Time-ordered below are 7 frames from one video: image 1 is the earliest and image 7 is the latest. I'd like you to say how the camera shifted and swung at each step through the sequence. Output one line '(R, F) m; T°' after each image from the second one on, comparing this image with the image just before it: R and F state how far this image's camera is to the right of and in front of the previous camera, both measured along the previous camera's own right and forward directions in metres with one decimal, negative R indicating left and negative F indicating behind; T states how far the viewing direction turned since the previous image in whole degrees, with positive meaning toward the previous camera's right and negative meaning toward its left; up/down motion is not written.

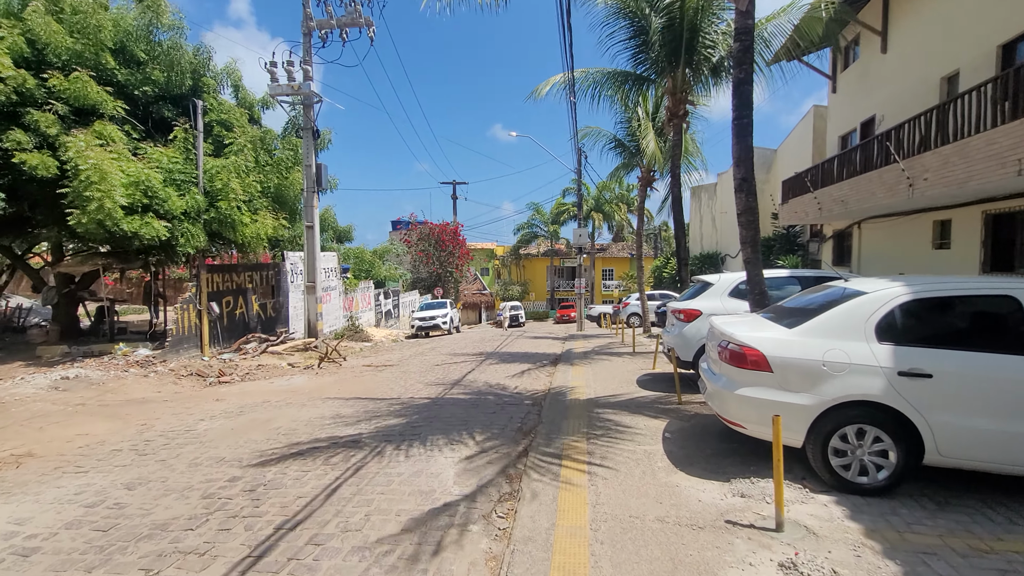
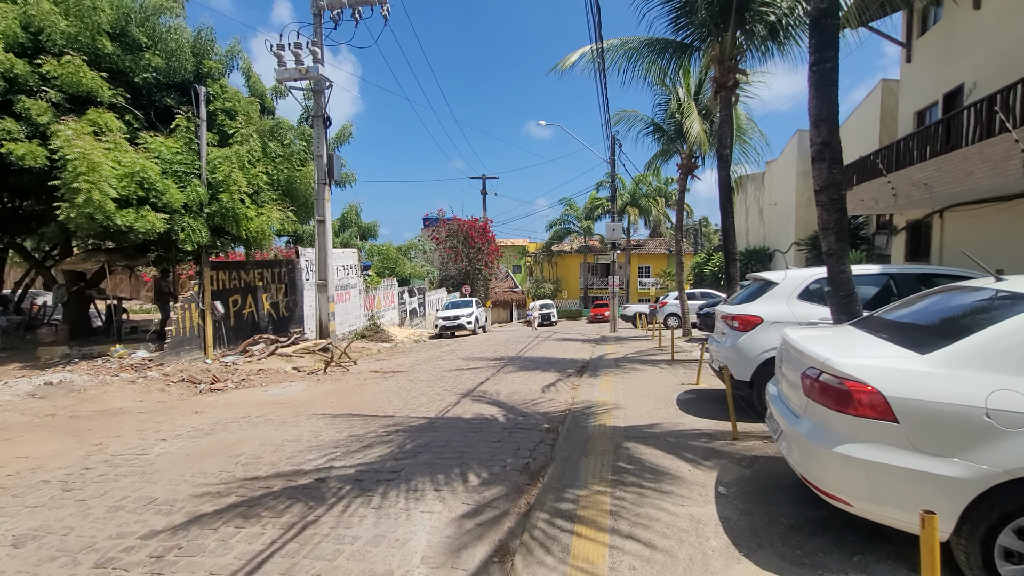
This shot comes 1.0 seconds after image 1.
(+0.3, +1.3) m; -4°
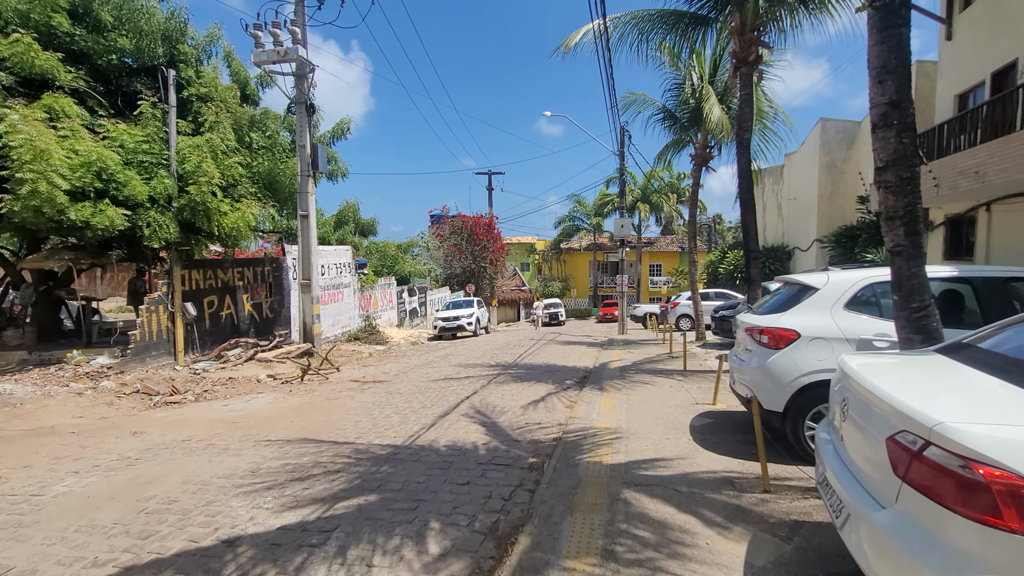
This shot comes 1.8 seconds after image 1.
(+0.4, +1.1) m; -1°
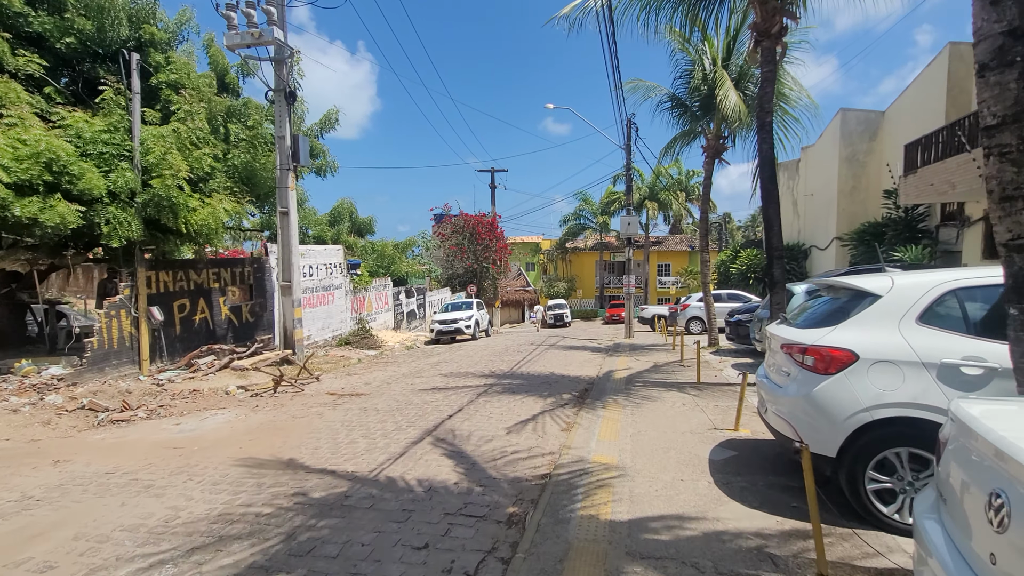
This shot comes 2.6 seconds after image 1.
(+0.3, +1.0) m; -1°
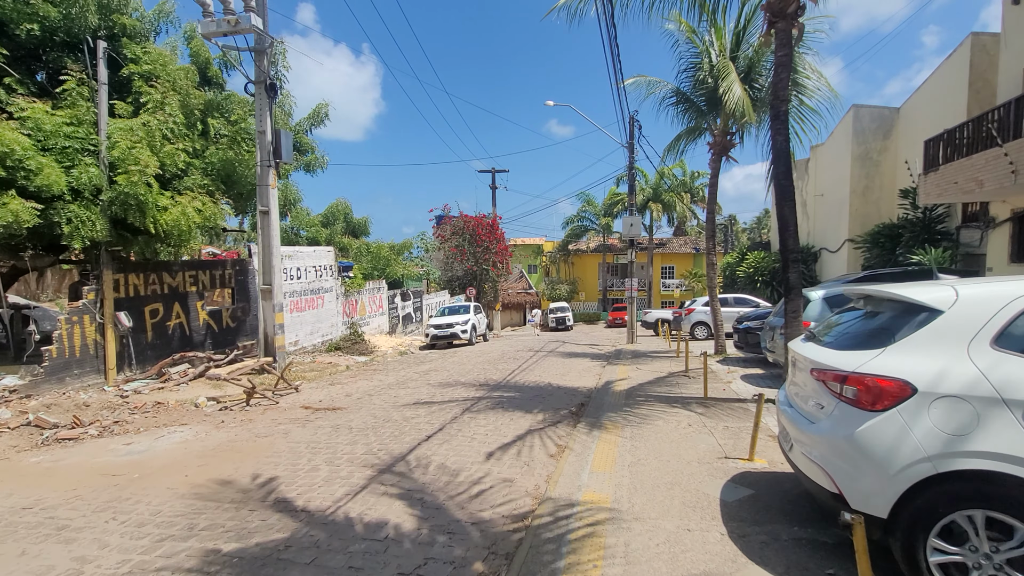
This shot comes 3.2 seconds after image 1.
(+0.2, +0.7) m; 0°
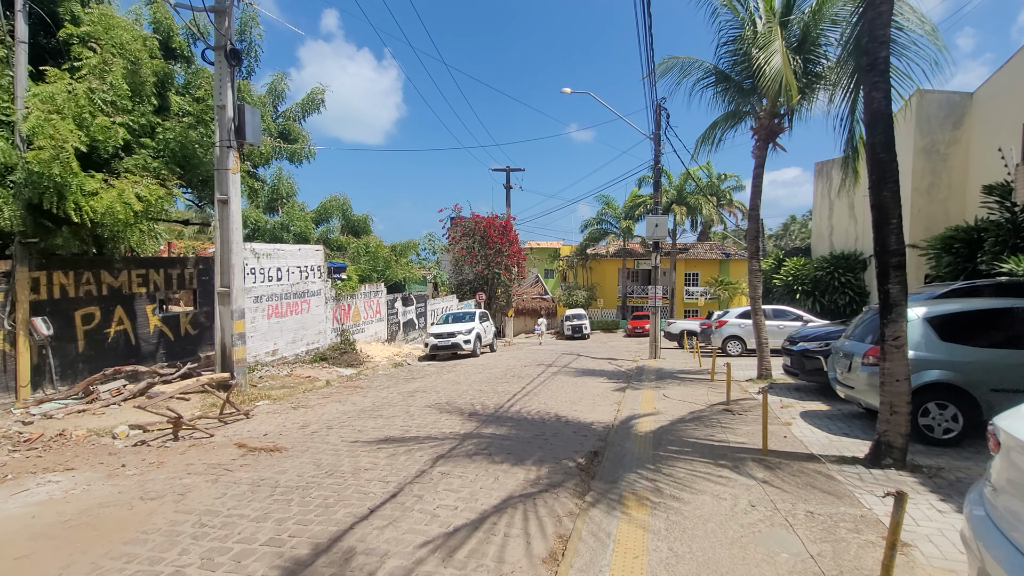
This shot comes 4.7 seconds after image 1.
(+0.3, +1.9) m; -2°
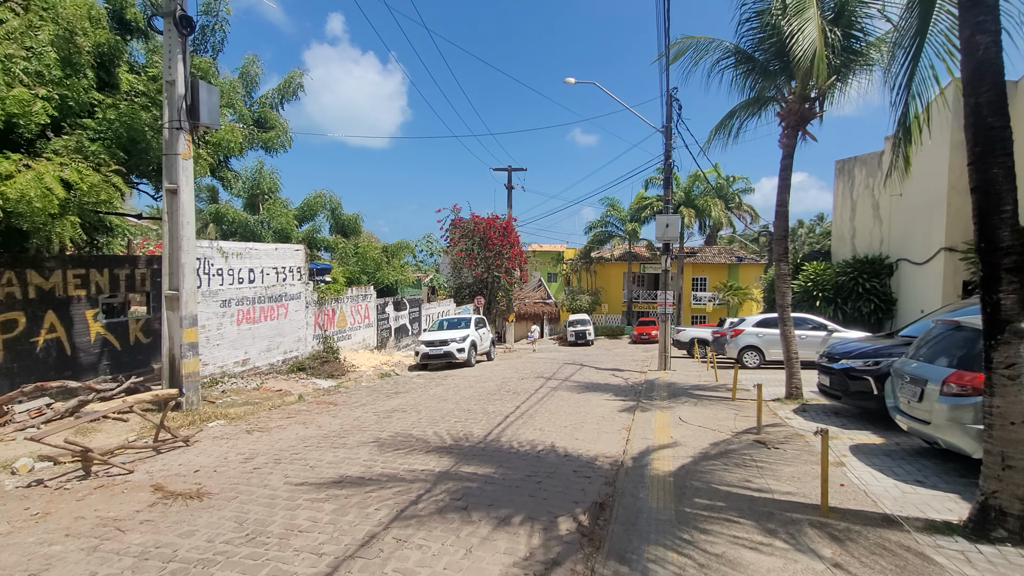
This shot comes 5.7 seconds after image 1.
(+0.2, +1.3) m; 0°
